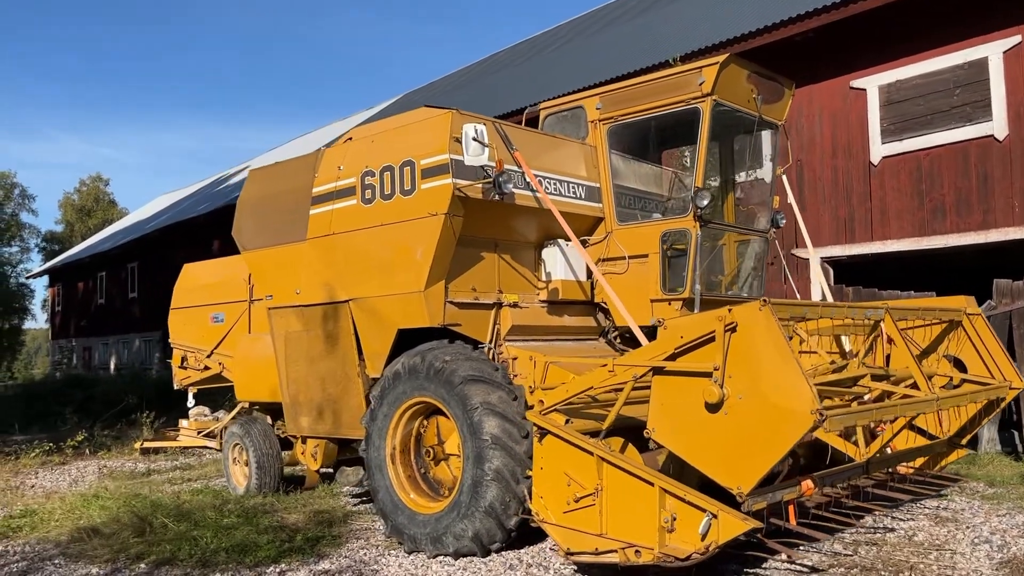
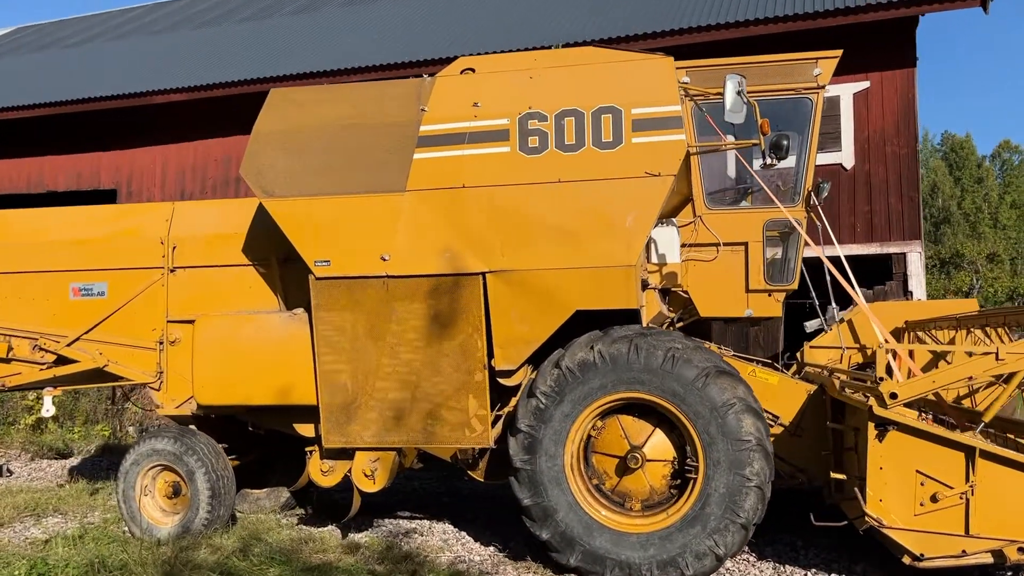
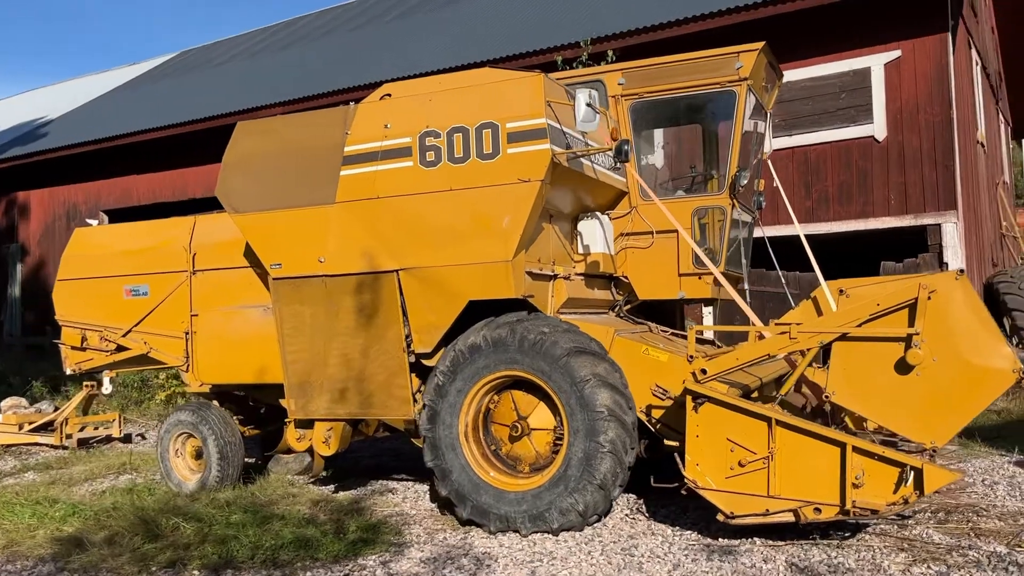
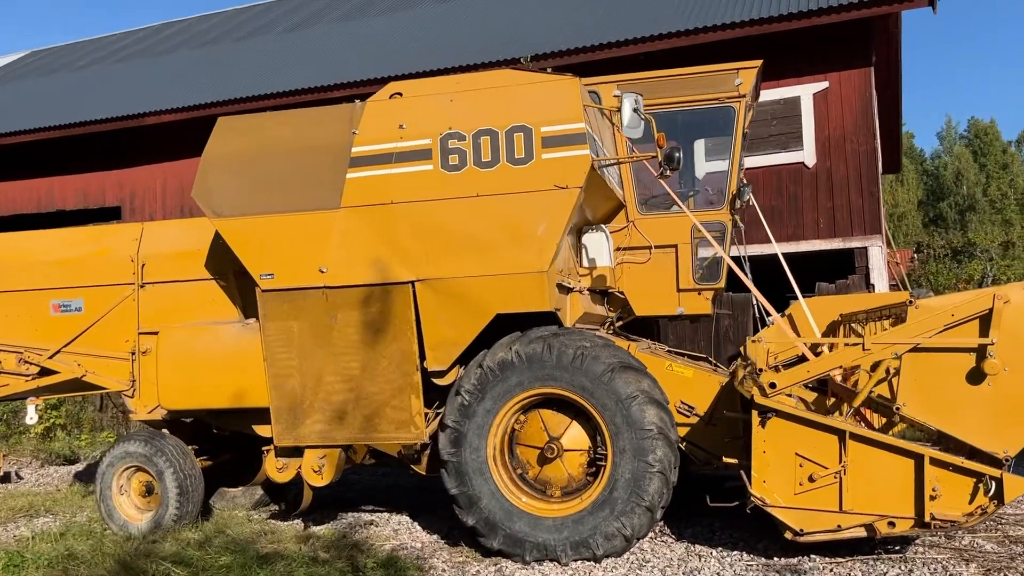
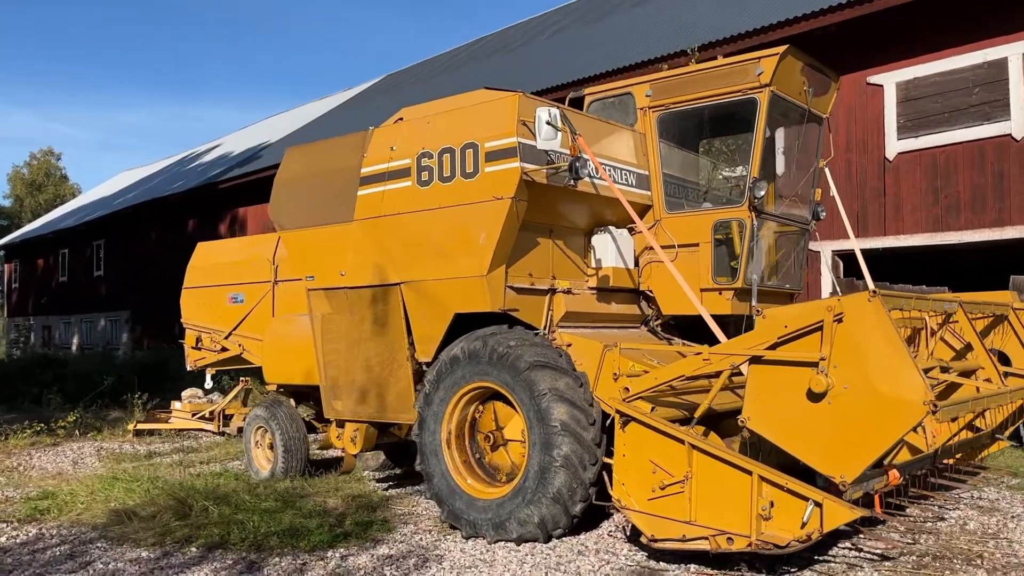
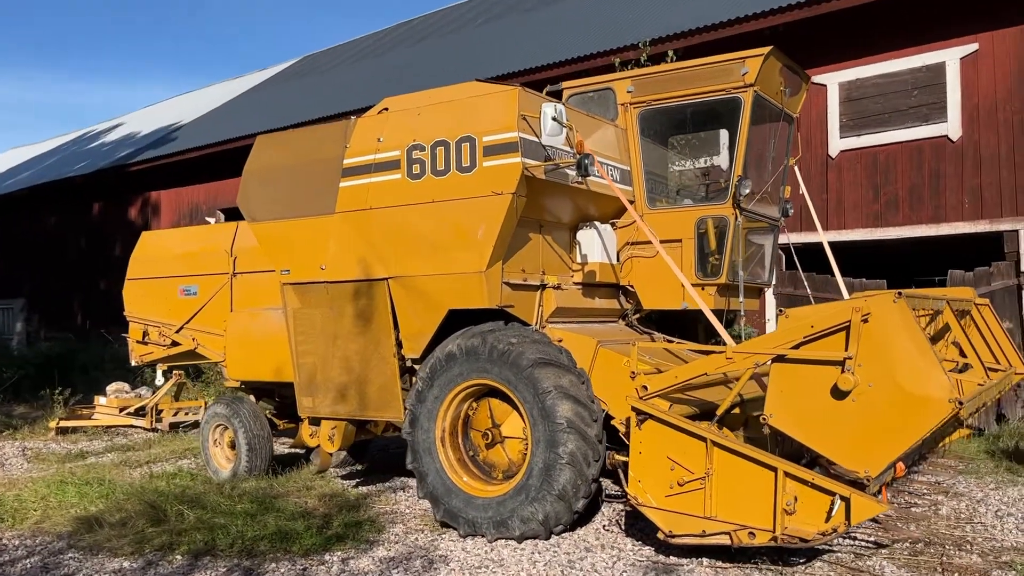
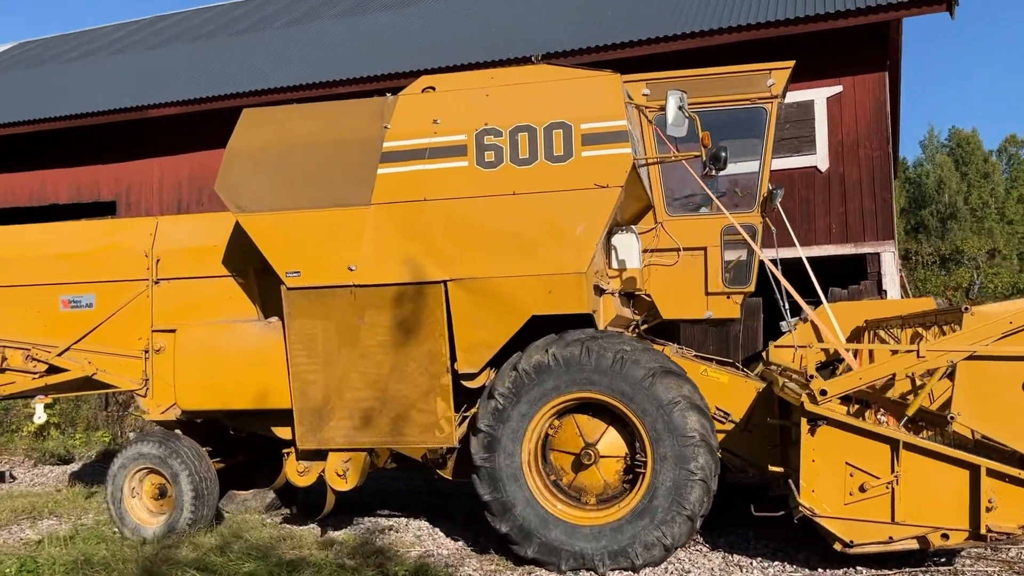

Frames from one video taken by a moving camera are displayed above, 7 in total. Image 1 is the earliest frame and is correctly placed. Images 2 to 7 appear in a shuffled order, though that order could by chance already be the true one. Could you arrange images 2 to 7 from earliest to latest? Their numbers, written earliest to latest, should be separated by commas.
5, 6, 3, 4, 7, 2
